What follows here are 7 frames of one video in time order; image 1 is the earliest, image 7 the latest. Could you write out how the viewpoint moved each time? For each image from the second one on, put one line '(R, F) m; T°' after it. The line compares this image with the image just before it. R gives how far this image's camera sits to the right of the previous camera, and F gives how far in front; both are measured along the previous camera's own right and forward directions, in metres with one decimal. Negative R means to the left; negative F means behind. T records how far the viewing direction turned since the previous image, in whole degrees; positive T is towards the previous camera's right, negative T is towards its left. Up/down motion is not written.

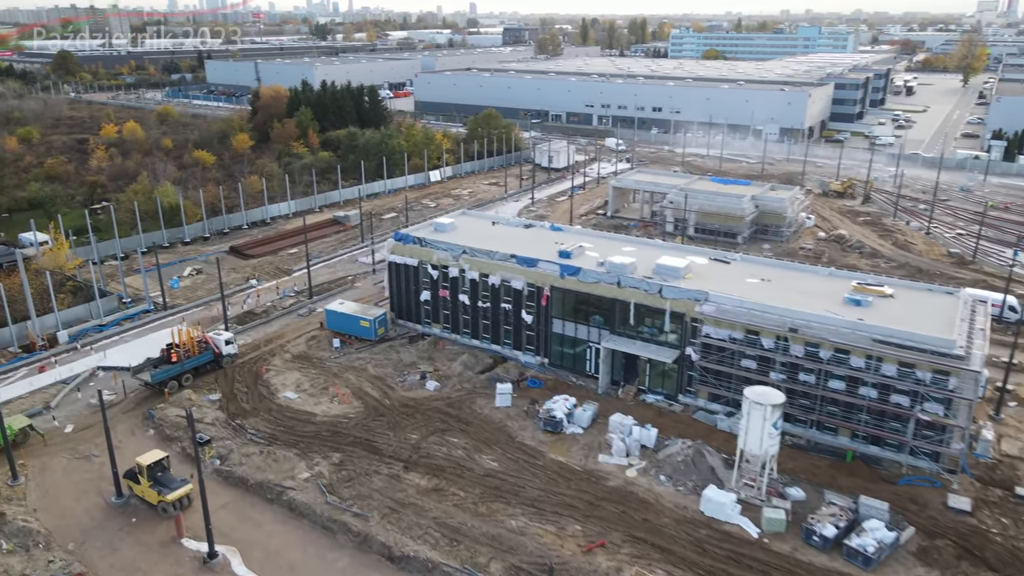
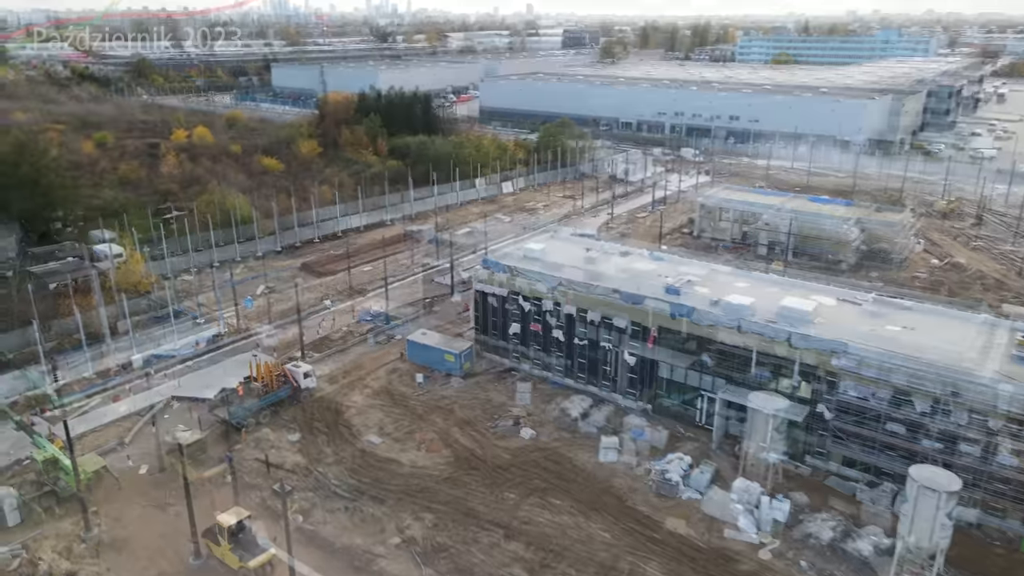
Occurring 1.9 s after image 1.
(-1.1, +1.4) m; -4°
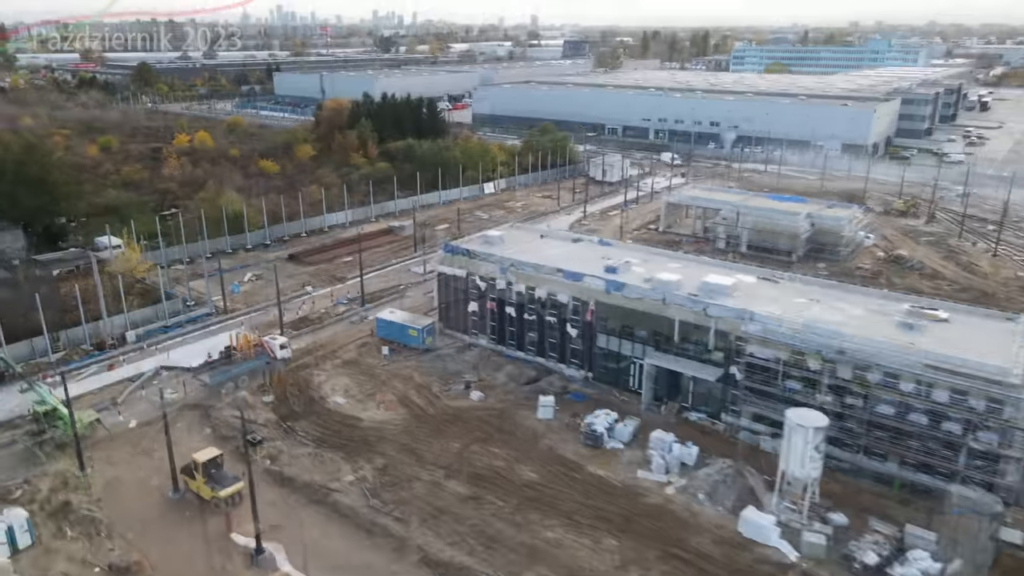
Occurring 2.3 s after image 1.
(+1.2, -1.7) m; 0°
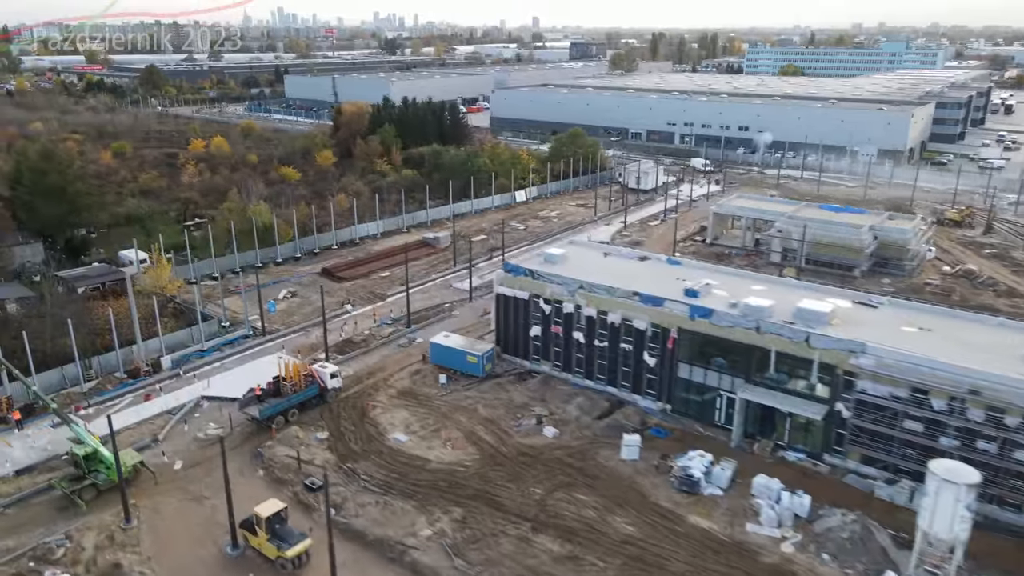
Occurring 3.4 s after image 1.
(-1.6, +1.4) m; 0°
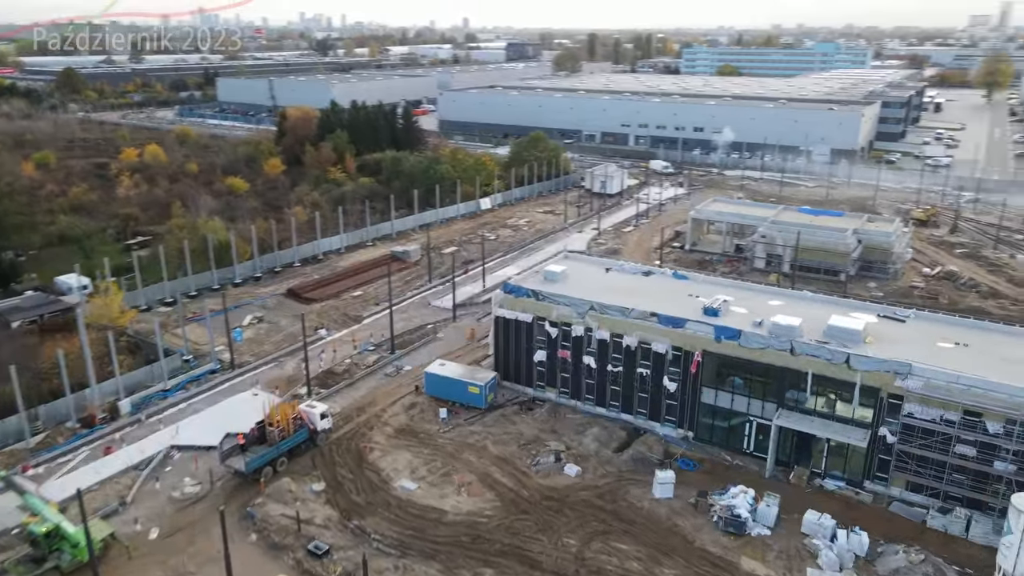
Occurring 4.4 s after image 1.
(-1.4, +1.4) m; +5°
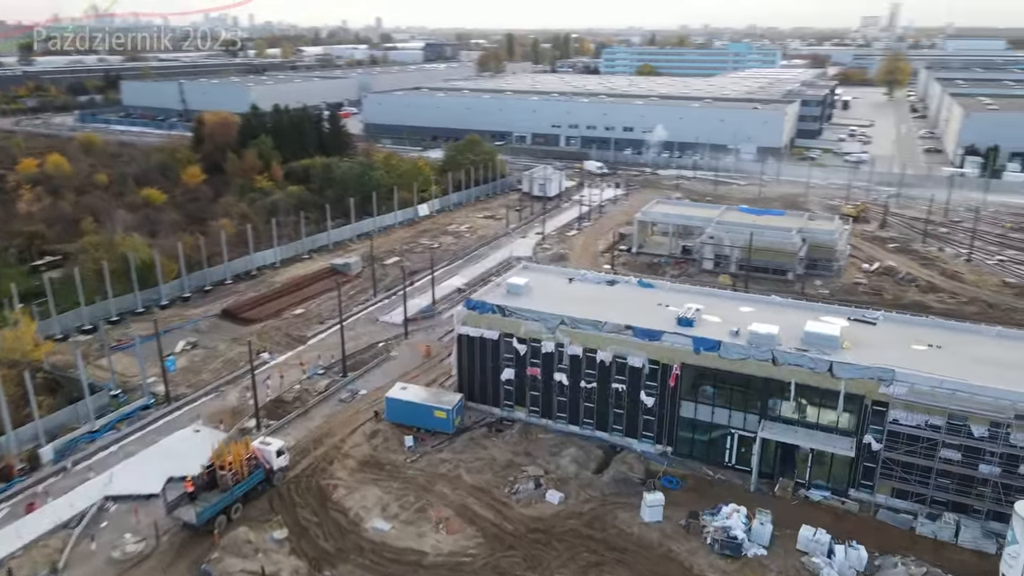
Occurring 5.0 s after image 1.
(-0.9, +0.9) m; +6°
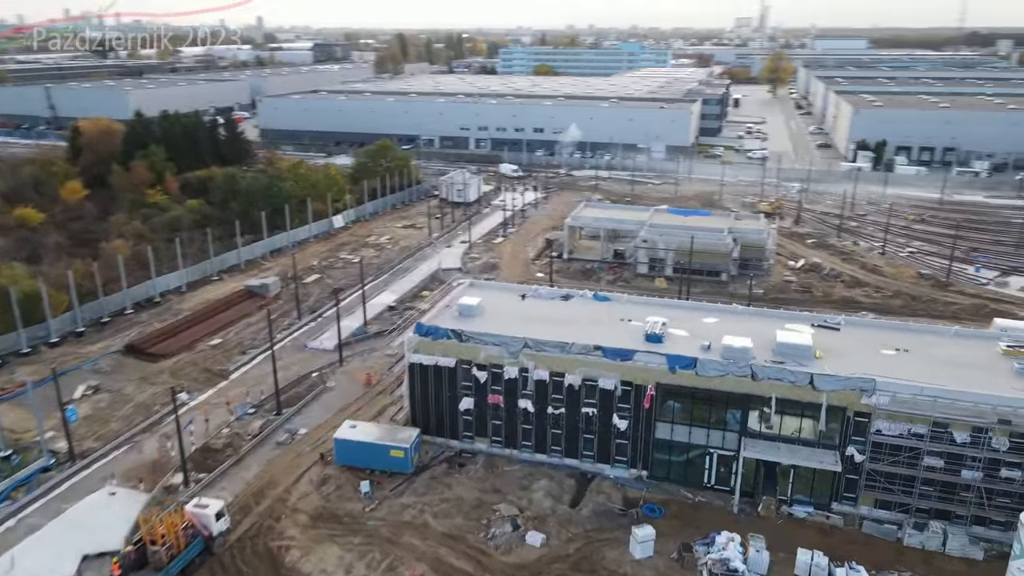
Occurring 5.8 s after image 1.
(-1.1, +1.2) m; +8°
